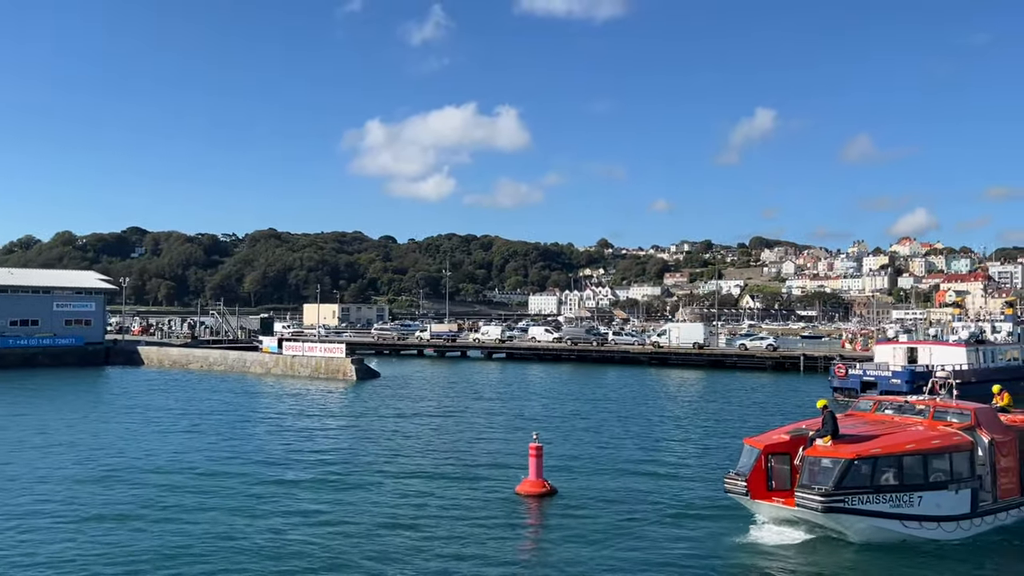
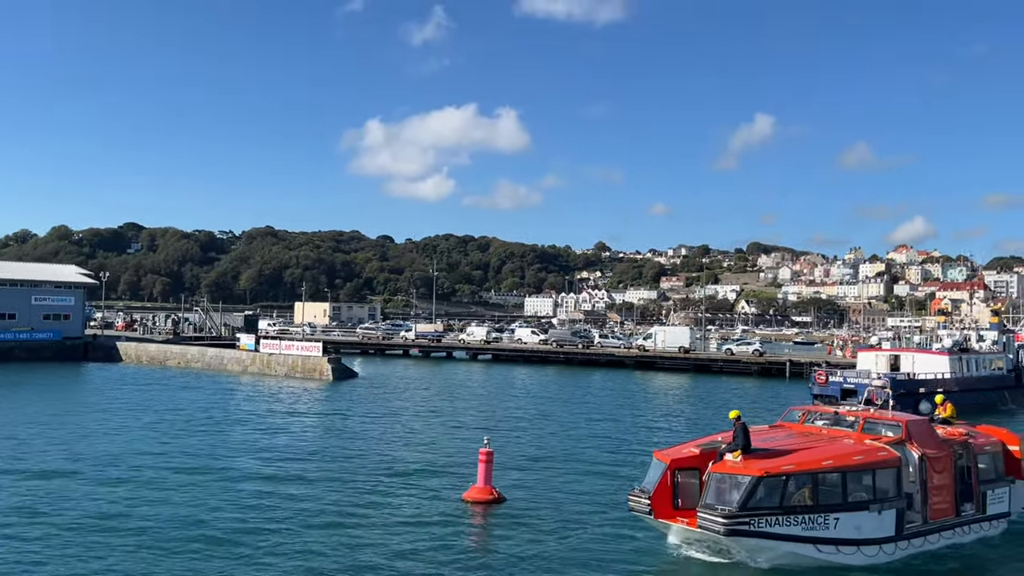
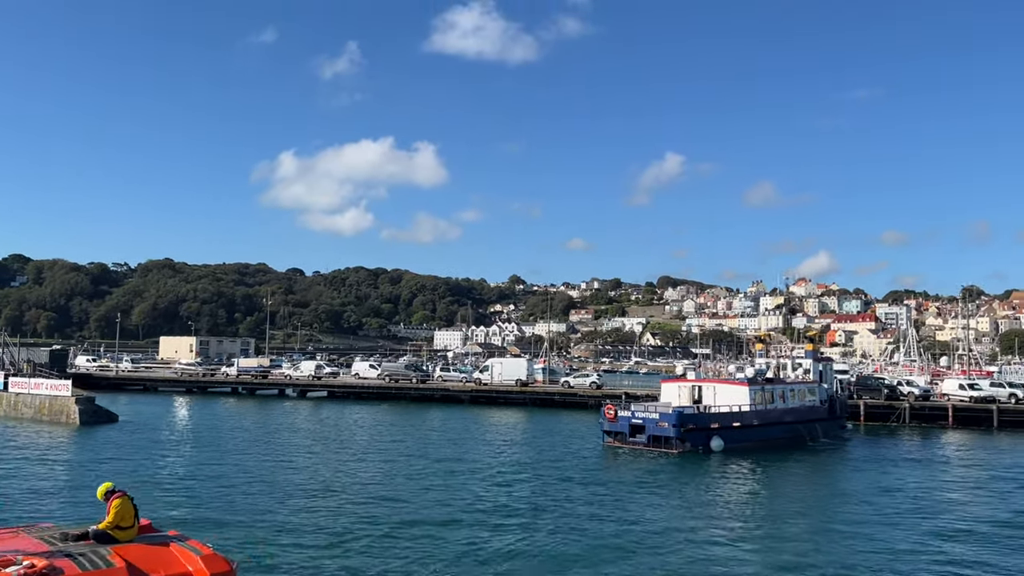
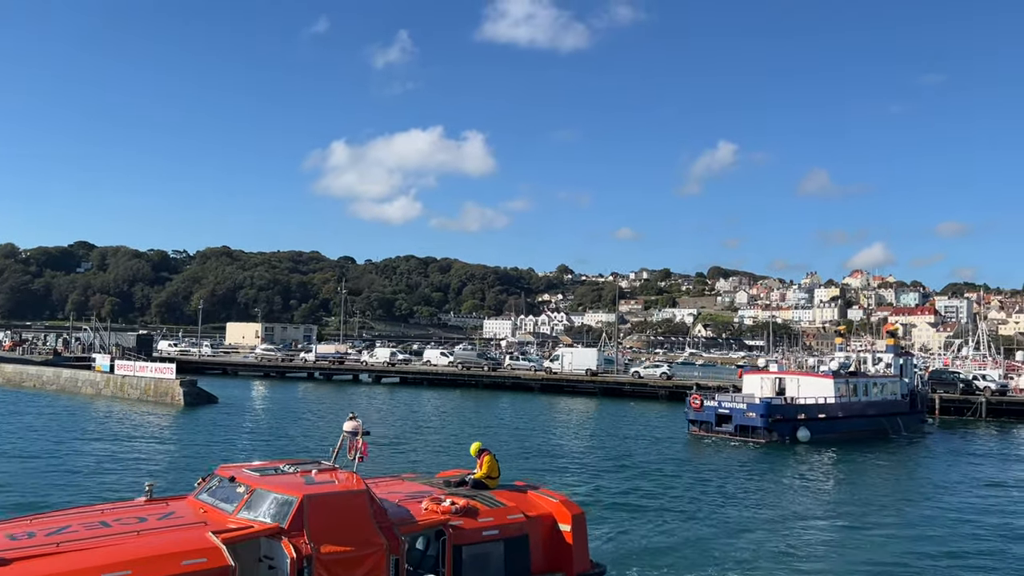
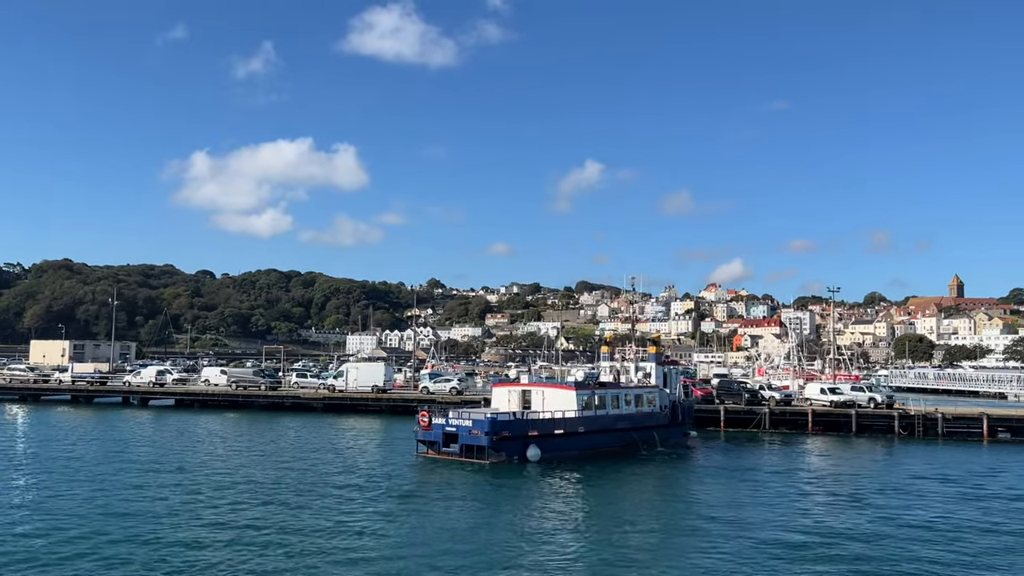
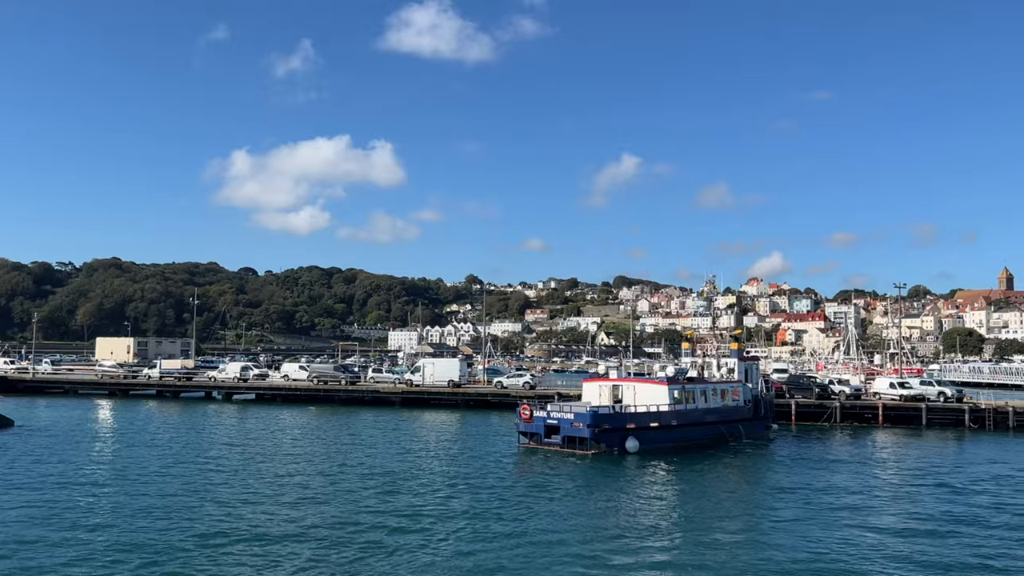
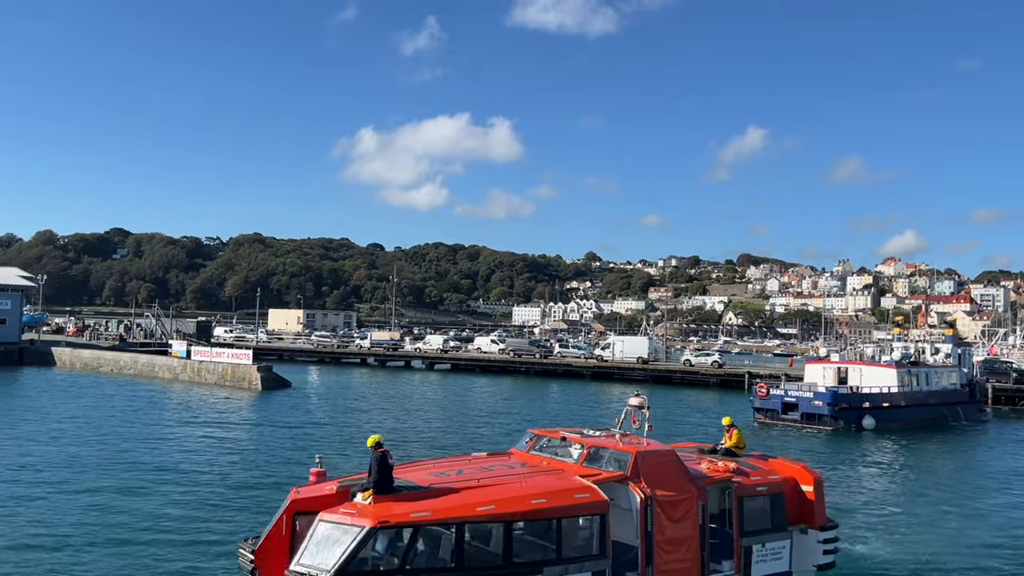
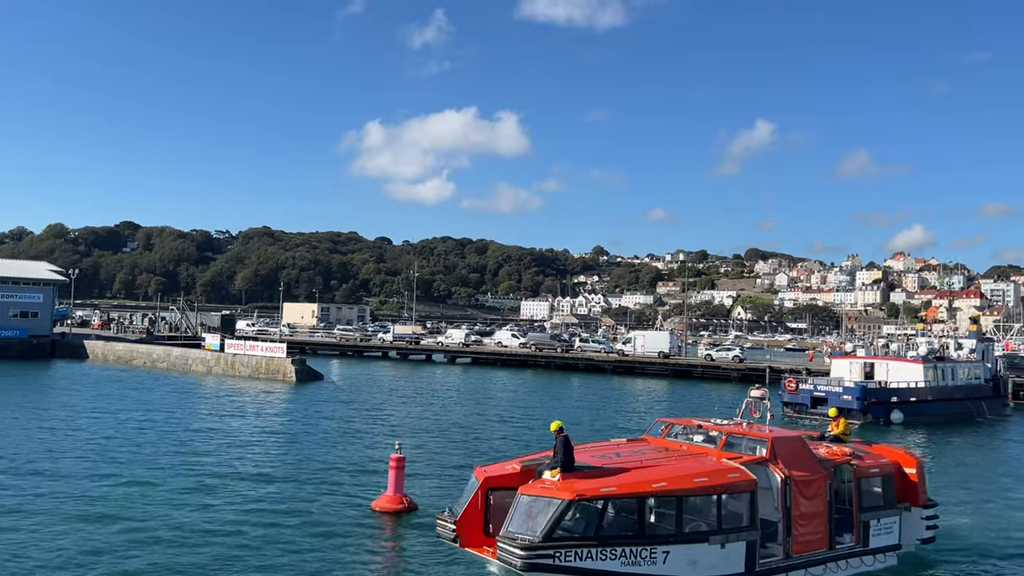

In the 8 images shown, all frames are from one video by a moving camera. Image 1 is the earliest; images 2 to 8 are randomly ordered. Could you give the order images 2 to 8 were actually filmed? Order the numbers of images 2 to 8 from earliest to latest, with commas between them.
2, 8, 7, 4, 3, 6, 5
